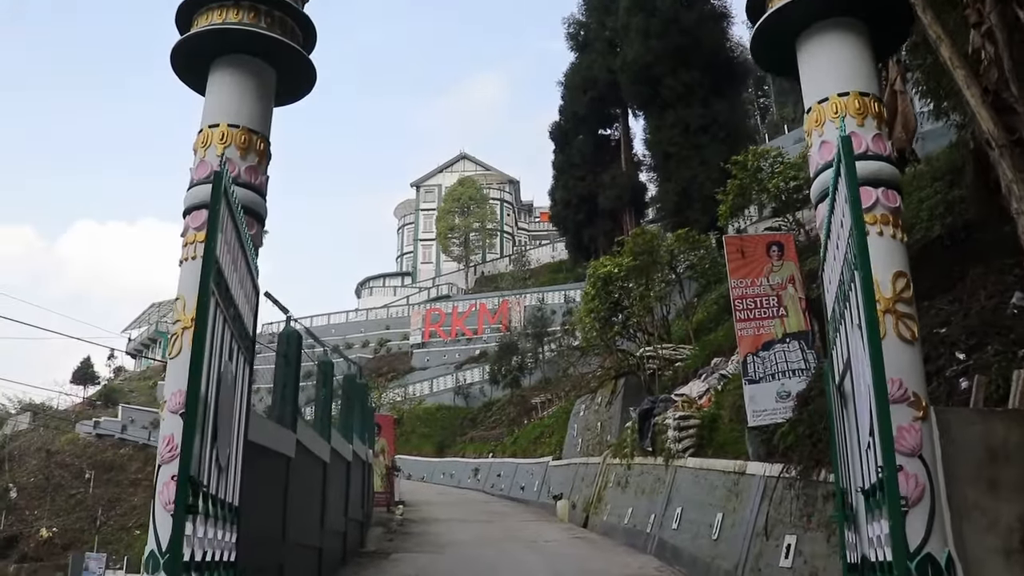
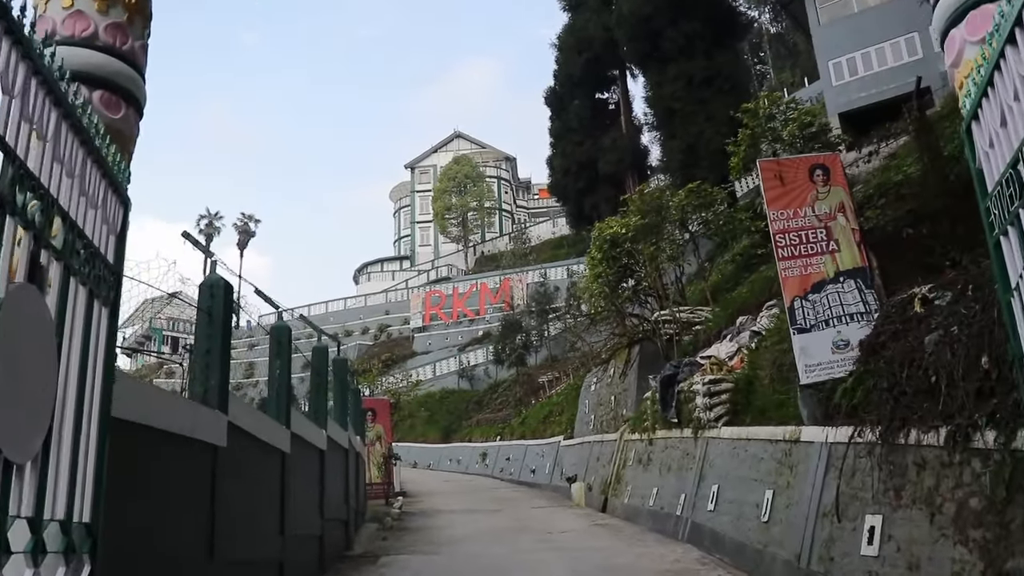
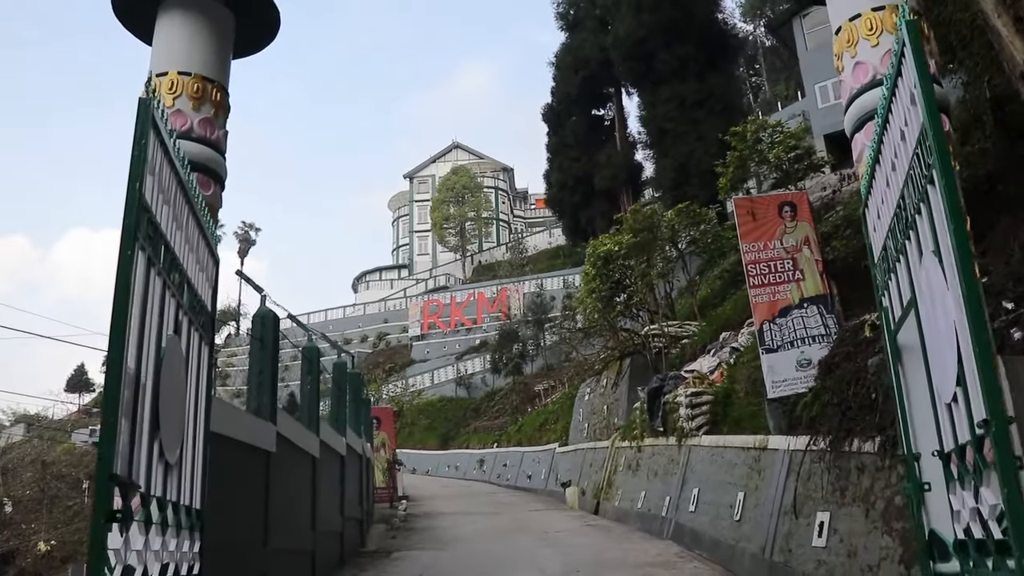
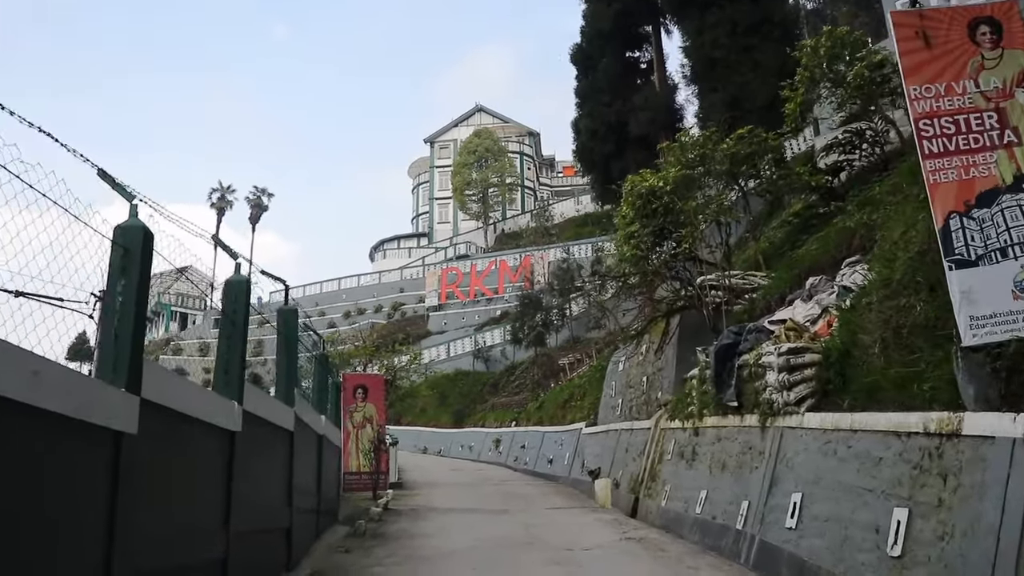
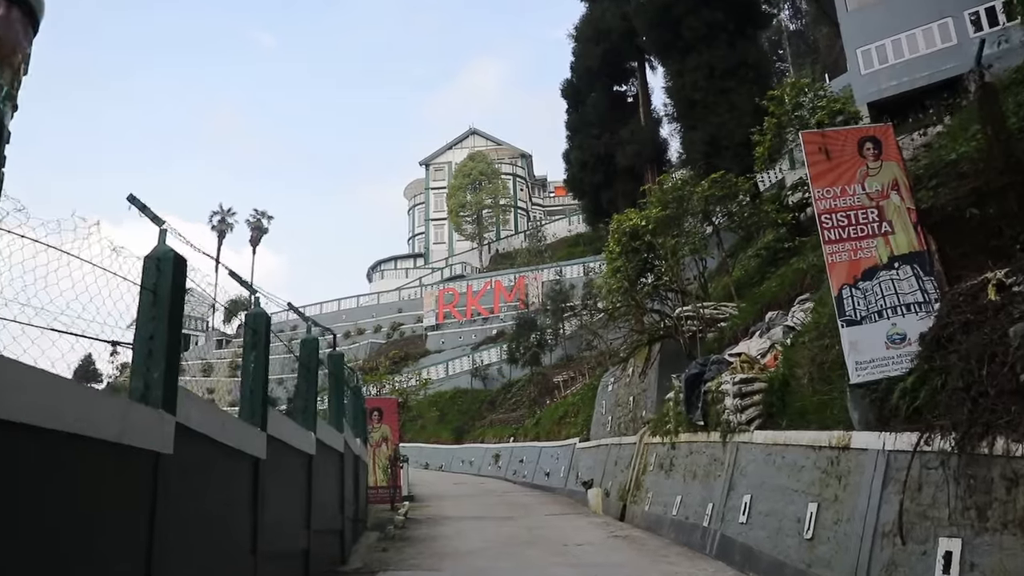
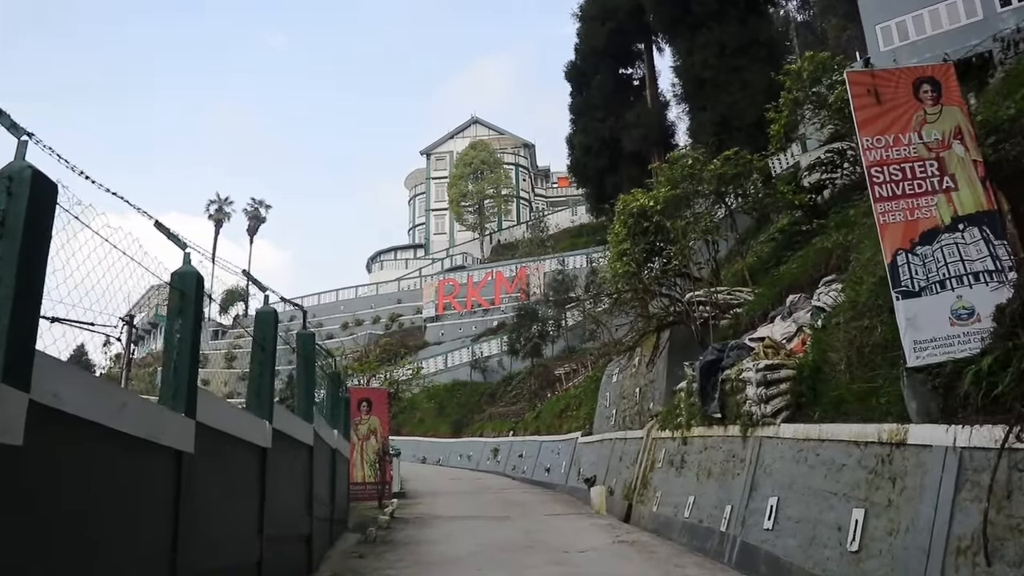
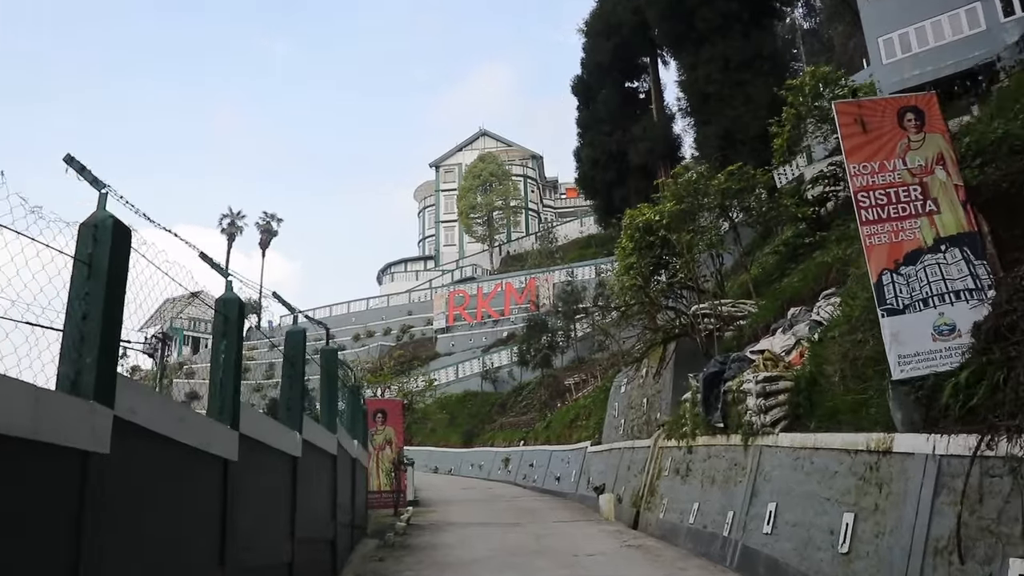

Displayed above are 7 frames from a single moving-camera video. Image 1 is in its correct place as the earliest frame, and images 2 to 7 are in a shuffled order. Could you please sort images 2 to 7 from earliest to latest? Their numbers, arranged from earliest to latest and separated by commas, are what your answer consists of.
3, 2, 5, 7, 6, 4
